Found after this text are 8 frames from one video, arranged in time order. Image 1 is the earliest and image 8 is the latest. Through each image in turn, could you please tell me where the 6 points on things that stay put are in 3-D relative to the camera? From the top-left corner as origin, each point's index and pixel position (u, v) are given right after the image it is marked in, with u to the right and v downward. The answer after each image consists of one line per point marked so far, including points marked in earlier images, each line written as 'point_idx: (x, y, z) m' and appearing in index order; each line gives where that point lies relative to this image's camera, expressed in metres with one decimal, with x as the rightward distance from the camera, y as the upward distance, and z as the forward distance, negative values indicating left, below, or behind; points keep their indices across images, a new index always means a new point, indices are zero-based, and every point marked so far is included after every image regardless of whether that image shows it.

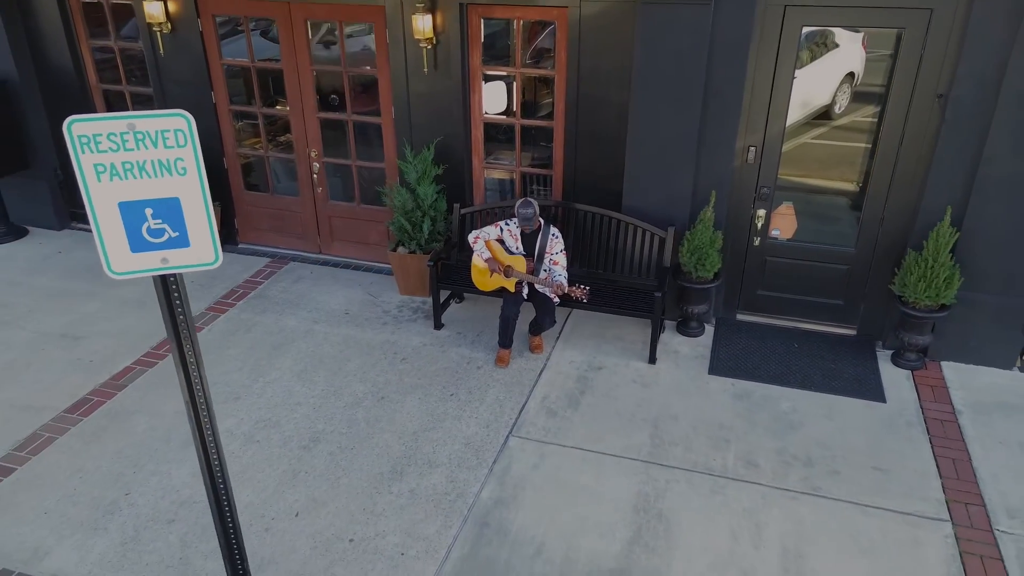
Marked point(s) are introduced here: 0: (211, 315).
0: (-2.4, -0.2, +6.0) m
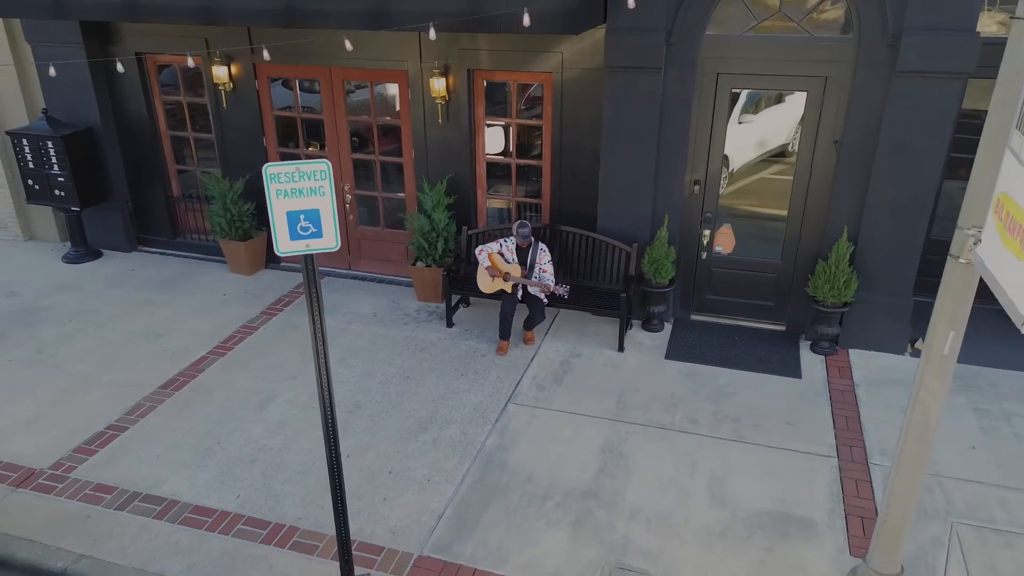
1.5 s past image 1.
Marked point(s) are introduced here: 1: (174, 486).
0: (-2.4, -0.3, +7.3) m
1: (-2.3, -1.3, +5.1) m
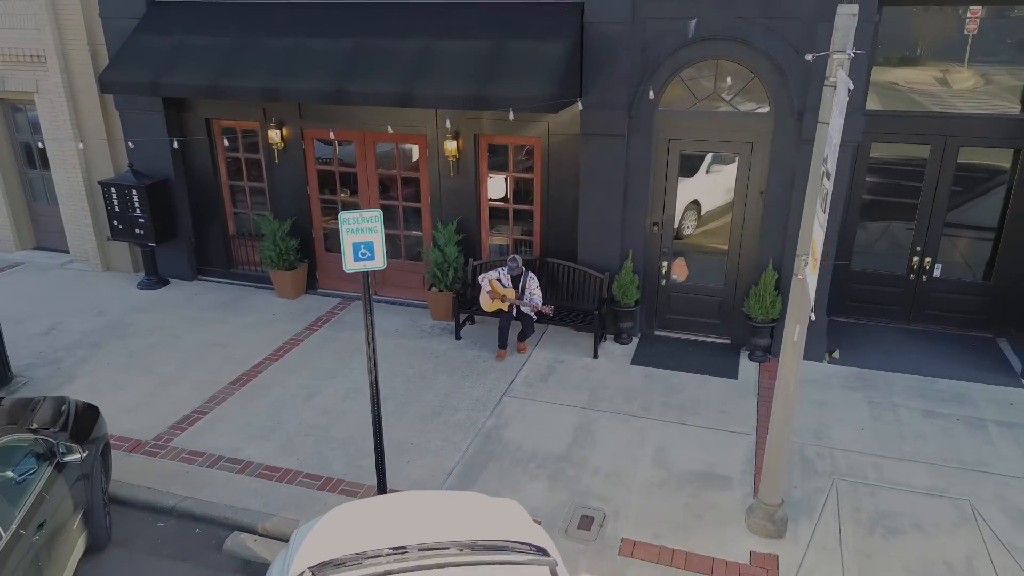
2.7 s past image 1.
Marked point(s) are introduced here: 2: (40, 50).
0: (-2.4, -0.5, +9.0) m
1: (-2.3, -1.4, +6.7) m
2: (-6.1, +3.1, +9.7) m
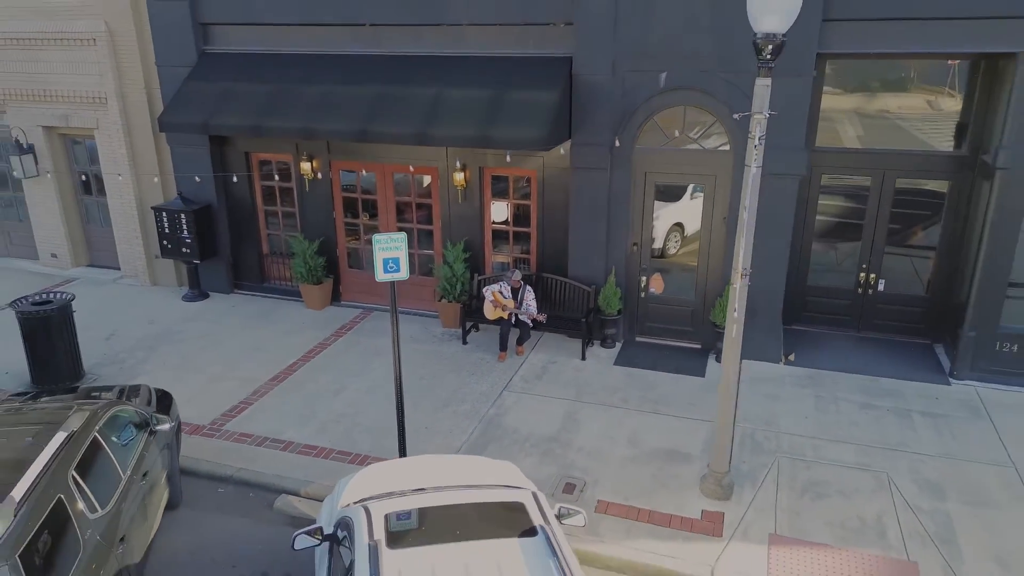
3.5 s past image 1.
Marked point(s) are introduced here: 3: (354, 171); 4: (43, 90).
0: (-2.4, -0.7, +10.3) m
1: (-2.4, -1.5, +8.0) m
2: (-6.1, +2.9, +11.2) m
3: (-2.3, +1.7, +10.8) m
4: (-7.1, +3.0, +11.5) m
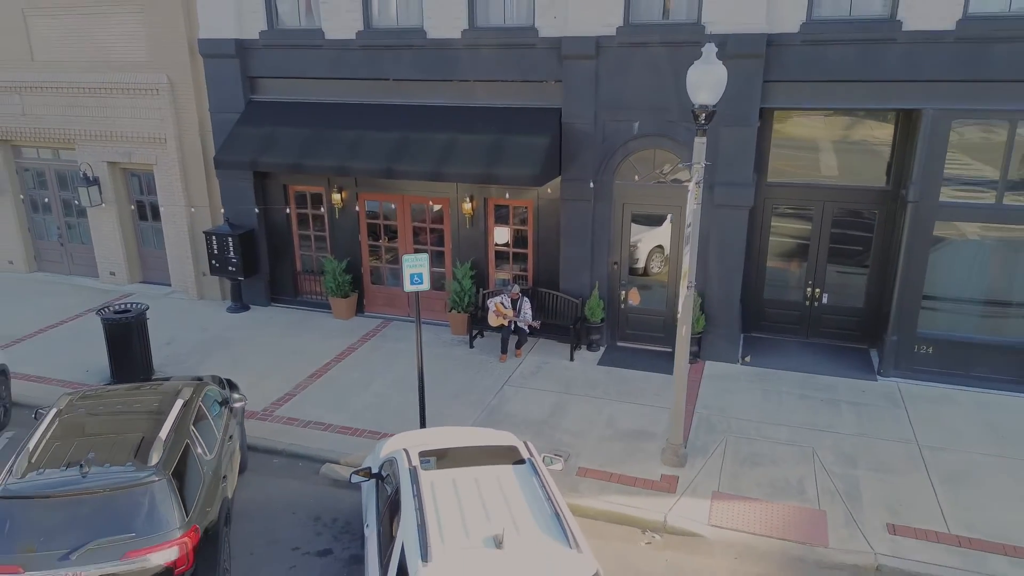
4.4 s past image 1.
0: (-2.4, -0.9, +12.1) m
1: (-2.4, -1.7, +9.8) m
2: (-6.1, +2.7, +13.1) m
3: (-2.2, +1.5, +12.6) m
4: (-7.1, +2.8, +13.4) m
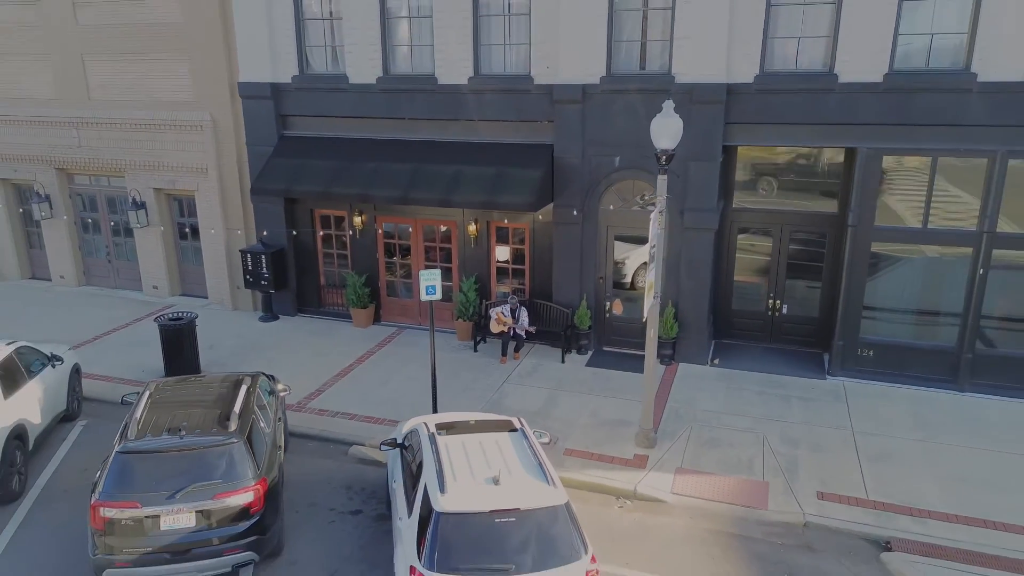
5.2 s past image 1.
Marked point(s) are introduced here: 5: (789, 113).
0: (-2.4, -1.1, +13.8) m
1: (-2.4, -1.8, +11.4) m
2: (-6.1, +2.4, +14.8) m
3: (-2.3, +1.2, +14.4) m
4: (-7.1, +2.5, +15.2) m
5: (+4.2, +2.7, +11.5) m
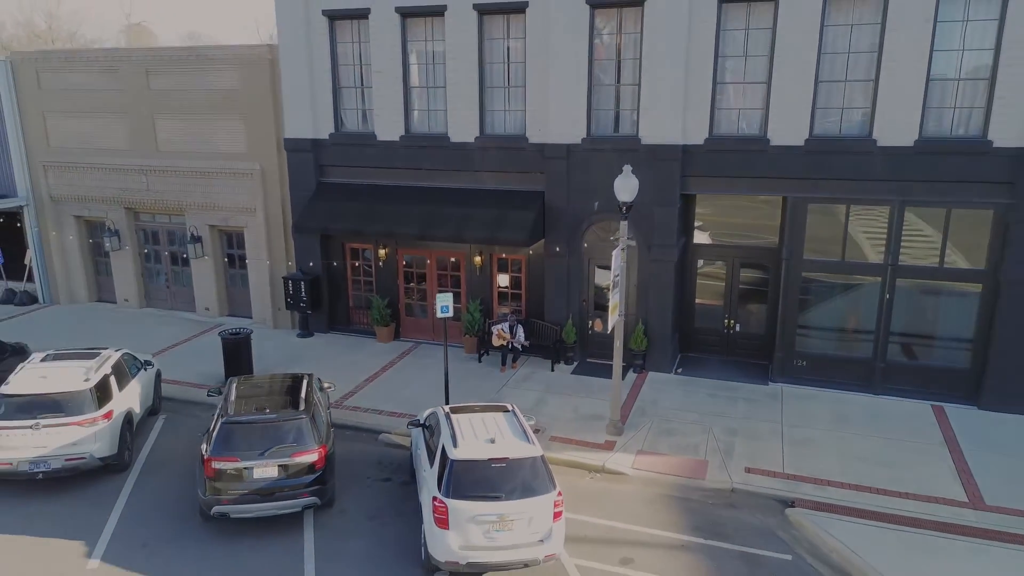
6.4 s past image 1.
0: (-2.5, -1.5, +16.5) m
1: (-2.4, -2.2, +14.1) m
2: (-6.1, +1.9, +17.7) m
3: (-2.3, +0.7, +17.1) m
4: (-7.1, +2.0, +18.1) m
5: (+4.2, +2.3, +14.3) m
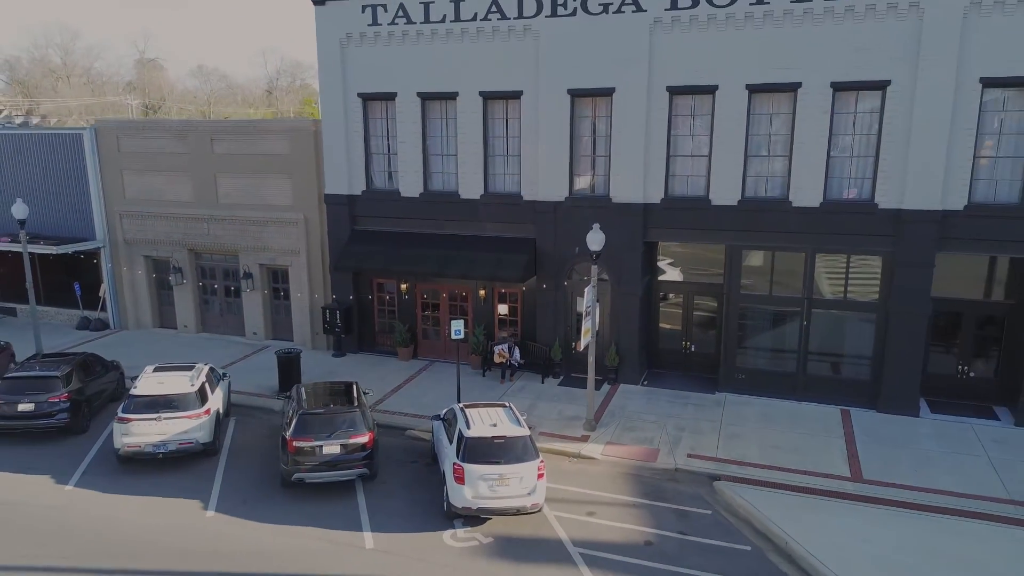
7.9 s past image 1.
0: (-2.5, -2.3, +20.2) m
1: (-2.5, -2.9, +17.8) m
2: (-6.1, +1.1, +21.5) m
3: (-2.3, 0.0, +20.9) m
4: (-7.2, +1.2, +21.9) m
5: (+4.1, +1.6, +18.1) m
